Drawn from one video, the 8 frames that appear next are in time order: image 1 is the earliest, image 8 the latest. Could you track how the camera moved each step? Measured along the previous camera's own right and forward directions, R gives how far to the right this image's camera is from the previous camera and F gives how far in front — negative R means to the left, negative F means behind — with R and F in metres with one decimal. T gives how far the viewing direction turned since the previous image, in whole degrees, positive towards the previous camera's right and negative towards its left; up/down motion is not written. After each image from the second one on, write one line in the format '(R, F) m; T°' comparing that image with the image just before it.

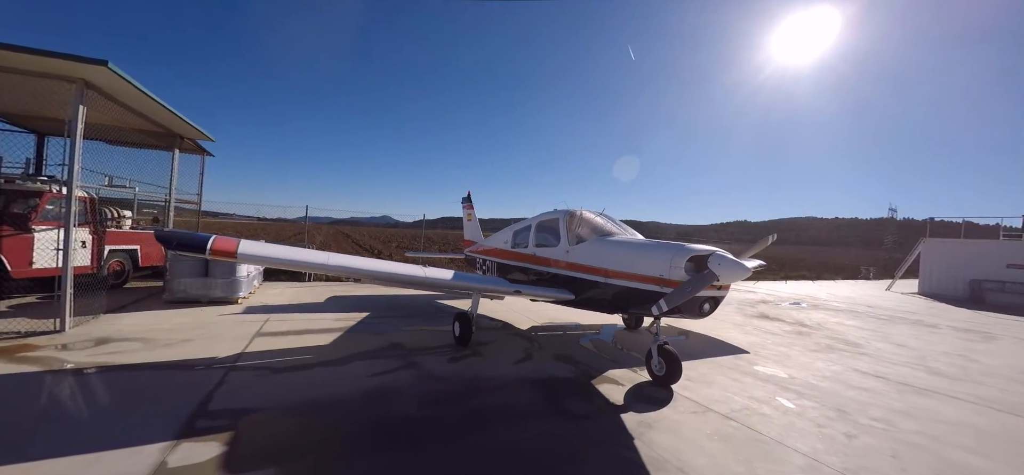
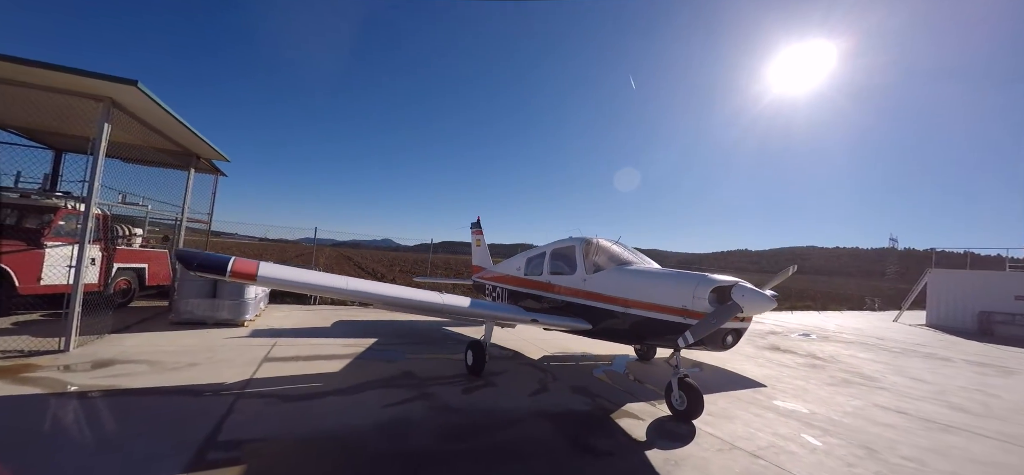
(-0.2, 0.0) m; 0°
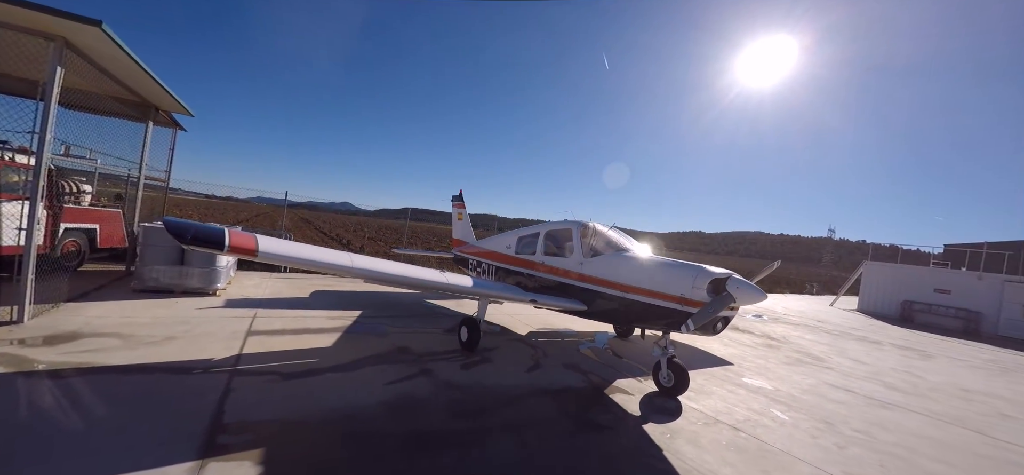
(-0.4, +0.1) m; +5°
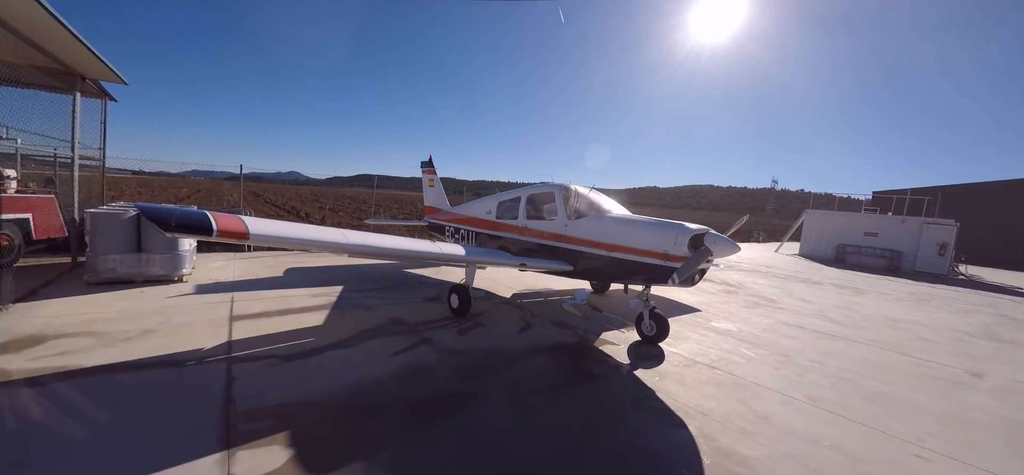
(-0.3, 0.0) m; +5°
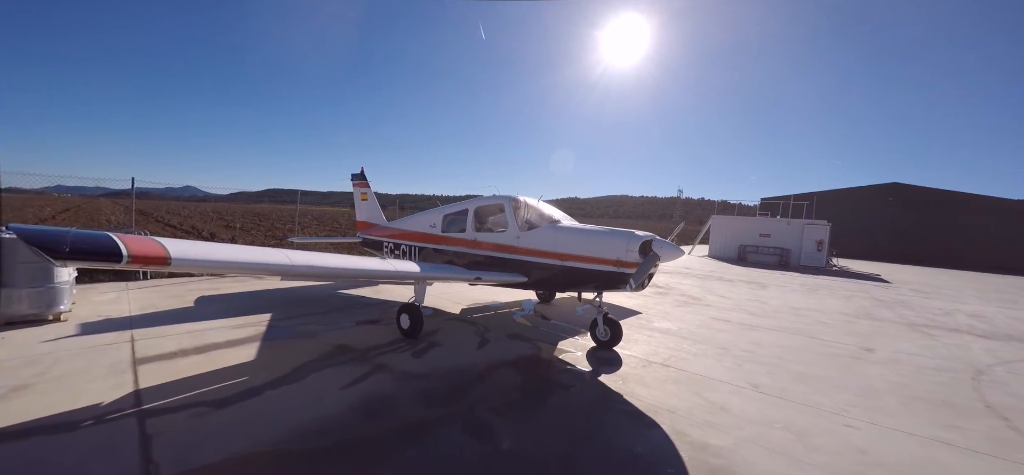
(-0.3, 0.0) m; +11°
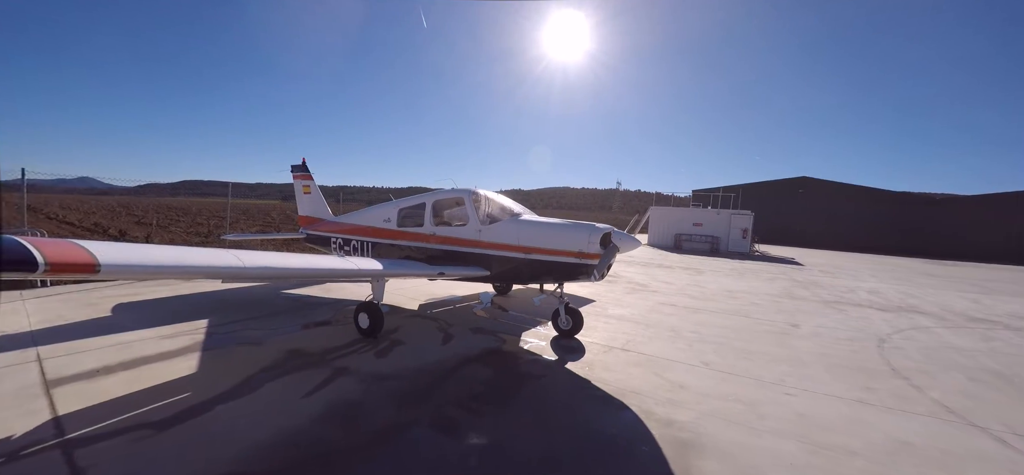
(-0.2, 0.0) m; +8°
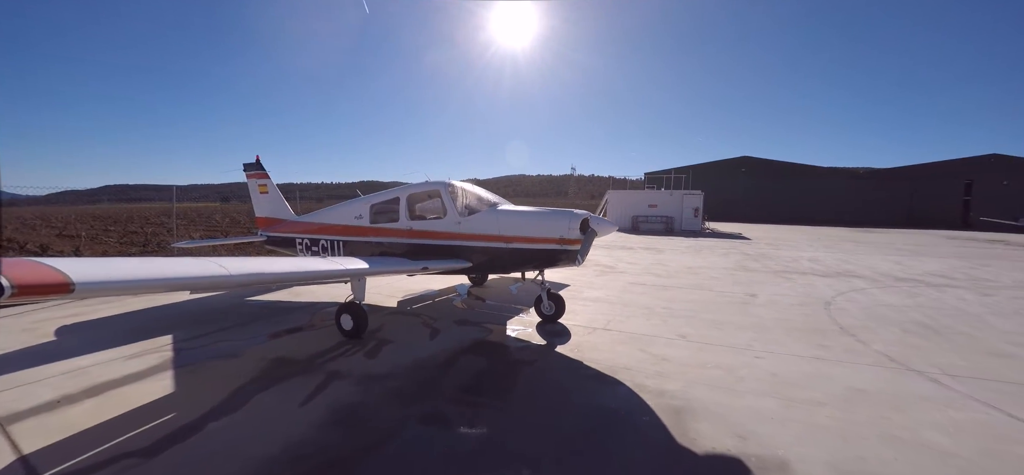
(-0.2, -0.1) m; +6°
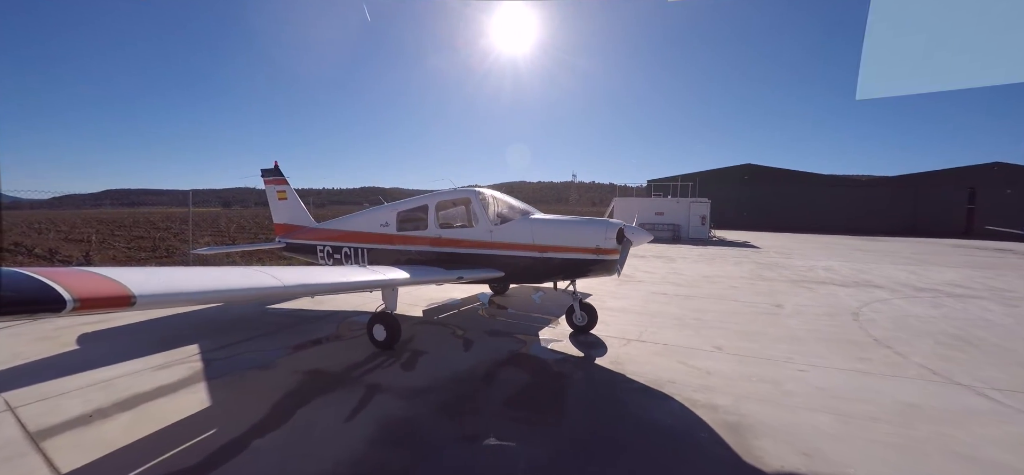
(-0.4, +0.1) m; 0°
